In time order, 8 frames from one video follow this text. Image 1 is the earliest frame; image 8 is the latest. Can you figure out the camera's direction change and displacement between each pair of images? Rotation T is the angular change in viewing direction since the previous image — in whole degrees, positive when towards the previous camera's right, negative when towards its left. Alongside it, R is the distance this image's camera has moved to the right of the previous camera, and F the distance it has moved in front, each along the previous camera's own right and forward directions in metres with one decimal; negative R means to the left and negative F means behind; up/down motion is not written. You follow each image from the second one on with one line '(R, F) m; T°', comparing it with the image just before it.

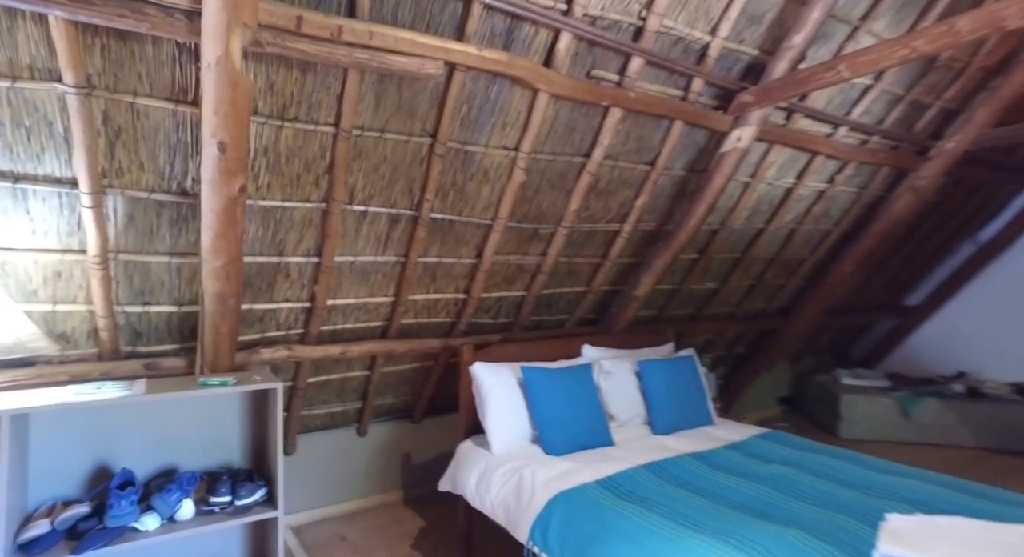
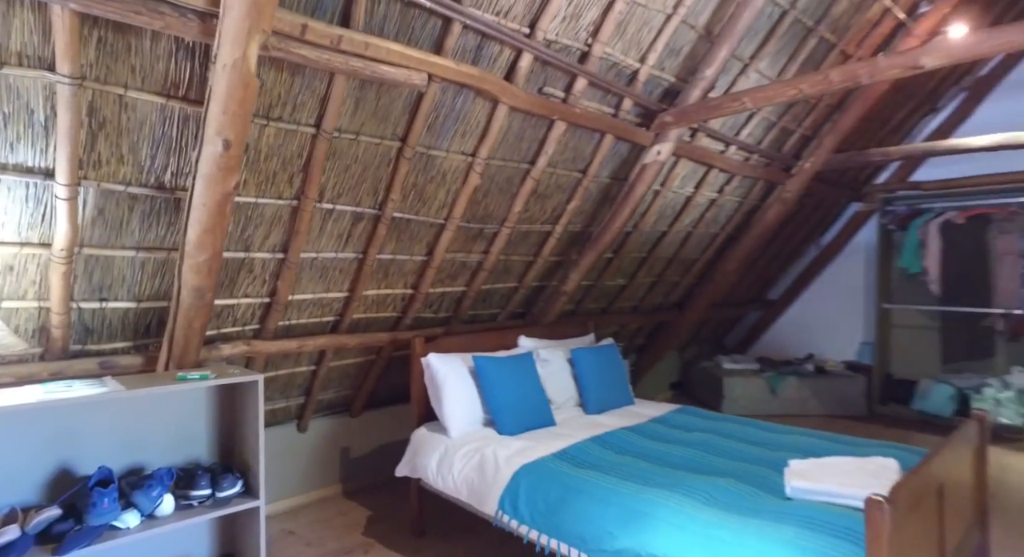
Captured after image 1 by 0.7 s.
(-0.4, -0.2) m; +12°
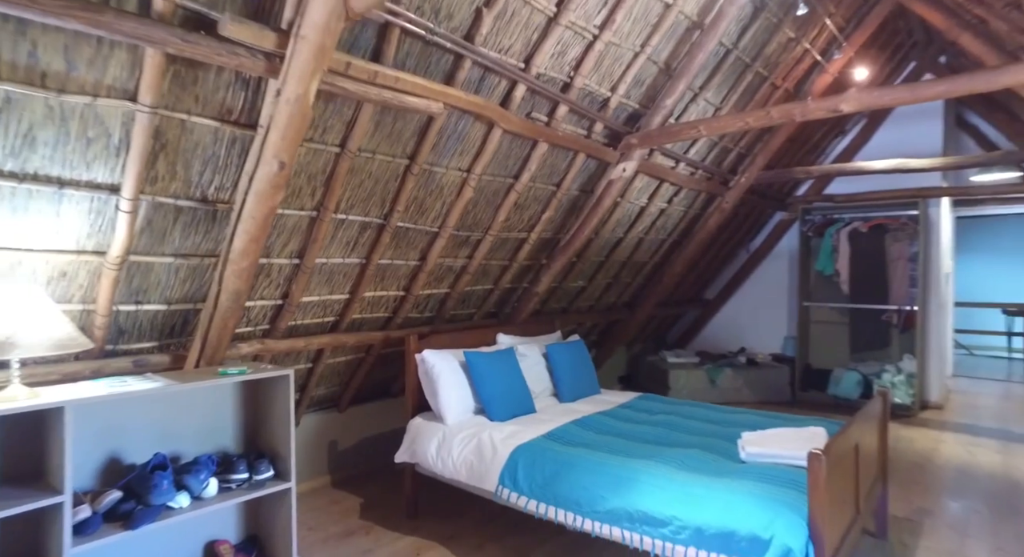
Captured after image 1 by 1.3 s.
(-0.3, -0.3) m; +7°
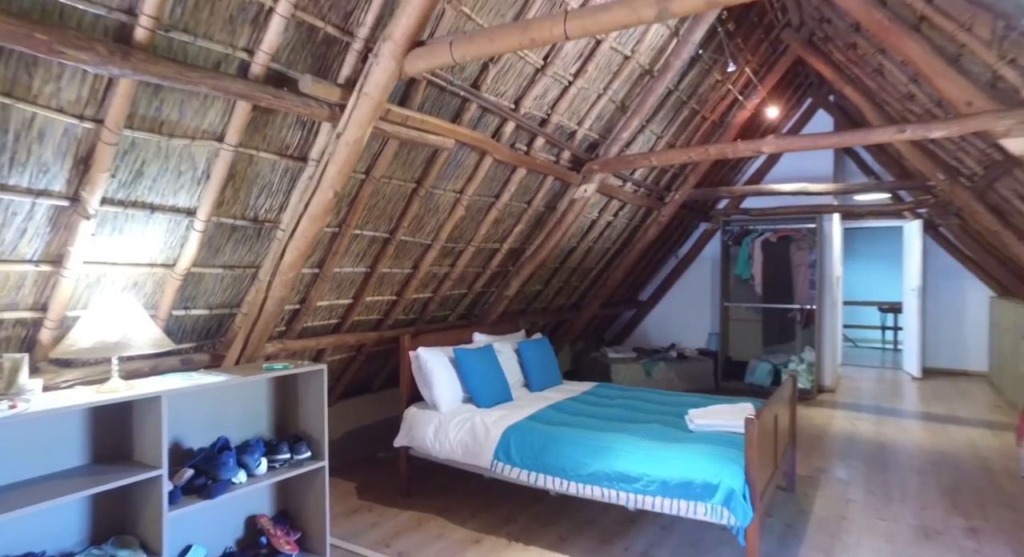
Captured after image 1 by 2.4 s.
(-0.4, -0.5) m; +8°
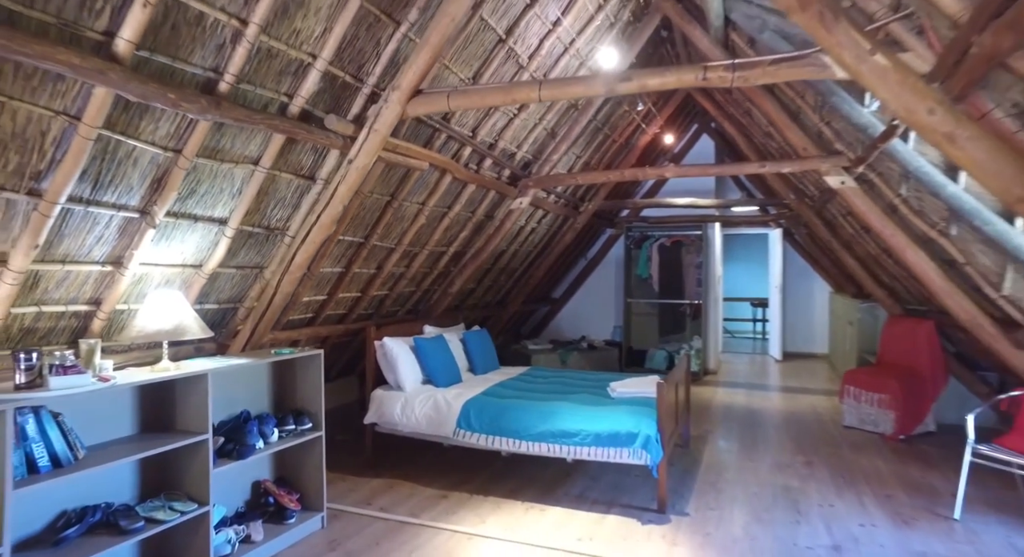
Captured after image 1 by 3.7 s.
(-0.4, -0.7) m; +10°
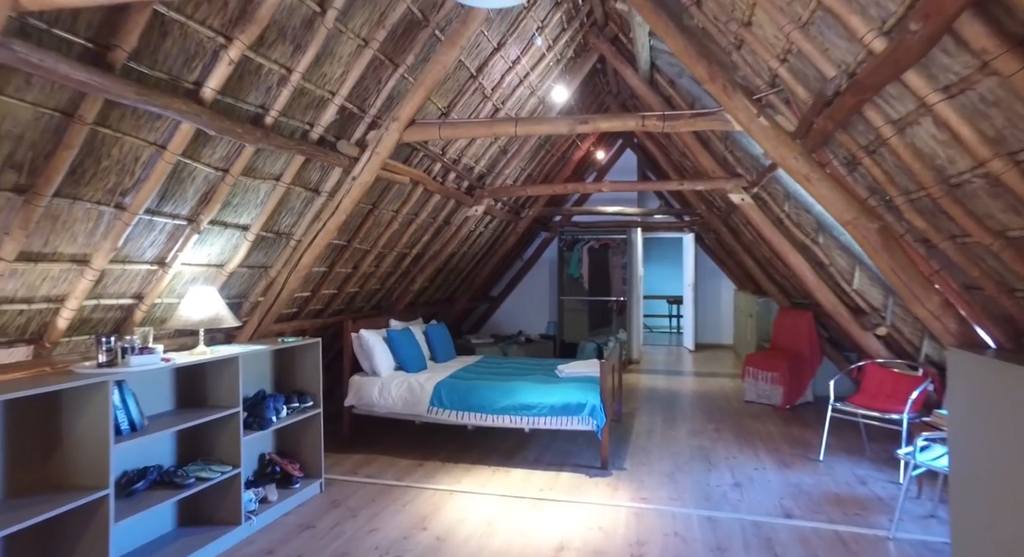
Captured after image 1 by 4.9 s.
(-0.3, -0.6) m; +8°
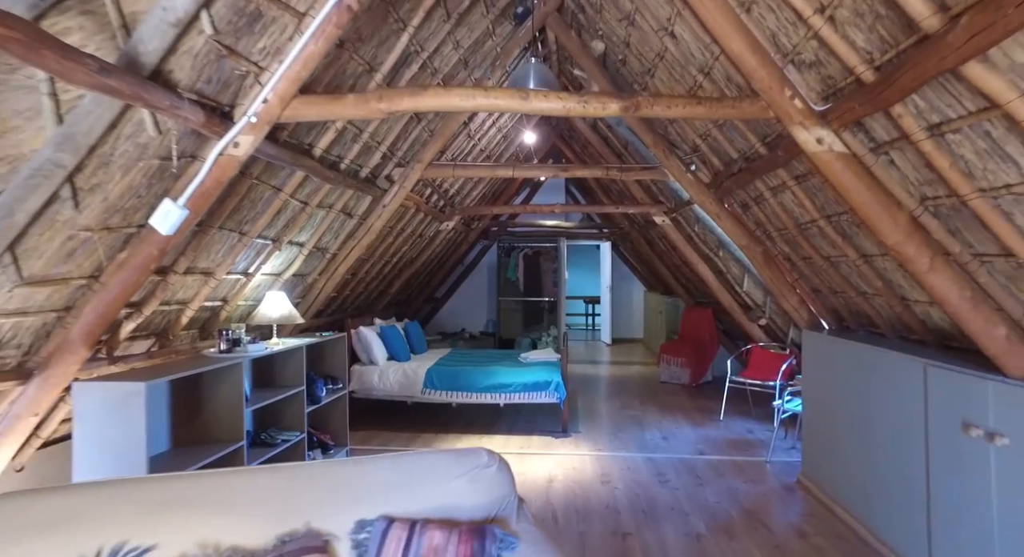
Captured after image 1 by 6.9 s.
(-0.7, -1.0) m; +9°
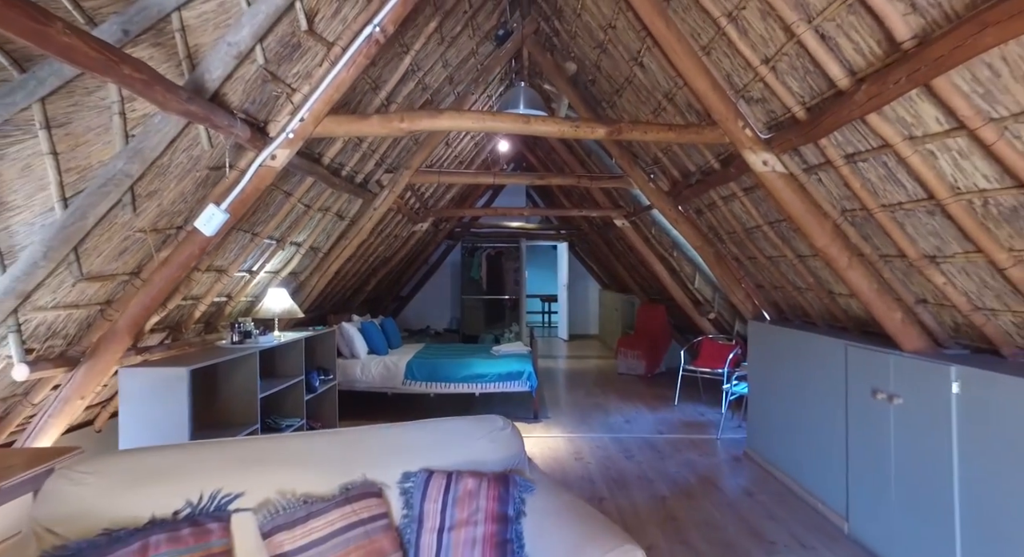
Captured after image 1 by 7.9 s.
(-0.2, -0.4) m; +5°
